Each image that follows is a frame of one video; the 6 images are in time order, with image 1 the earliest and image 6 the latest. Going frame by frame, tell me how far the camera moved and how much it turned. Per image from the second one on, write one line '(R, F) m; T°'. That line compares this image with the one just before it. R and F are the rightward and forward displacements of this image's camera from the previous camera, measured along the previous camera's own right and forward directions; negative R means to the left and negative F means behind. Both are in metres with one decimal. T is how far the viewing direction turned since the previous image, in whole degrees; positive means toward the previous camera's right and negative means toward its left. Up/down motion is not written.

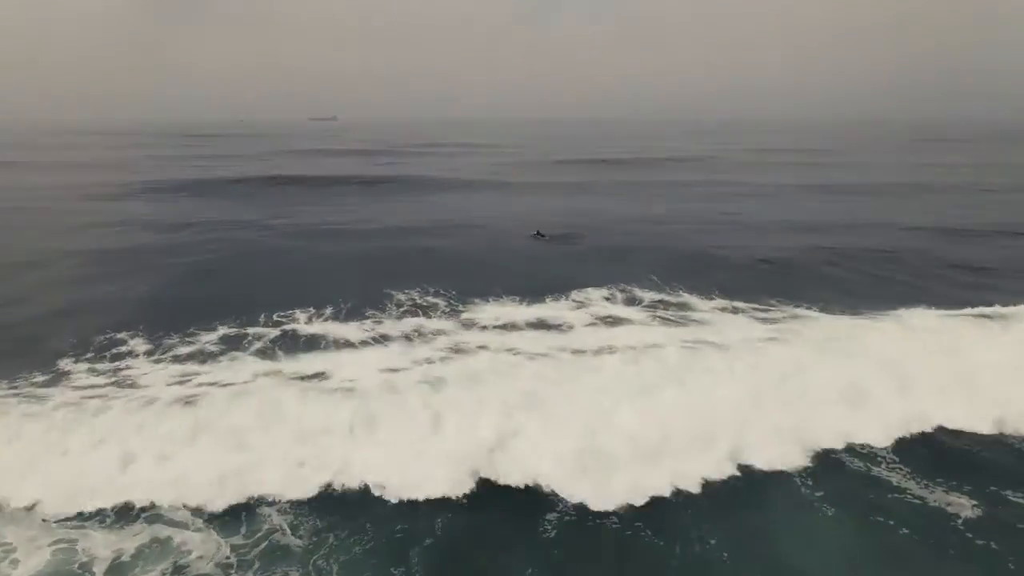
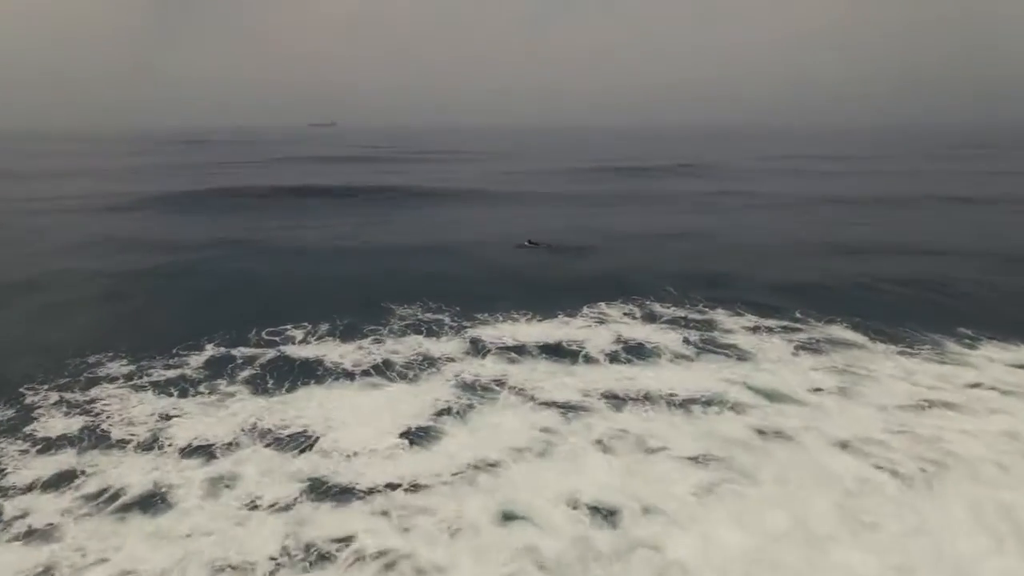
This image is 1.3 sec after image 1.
(-0.4, +2.2) m; 0°
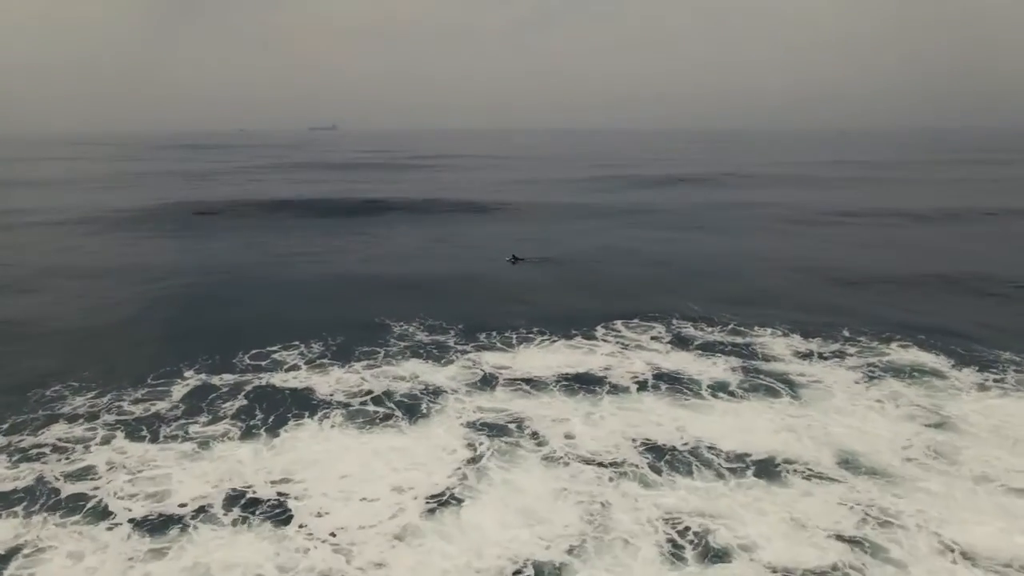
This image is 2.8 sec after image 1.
(-0.4, +2.8) m; 0°
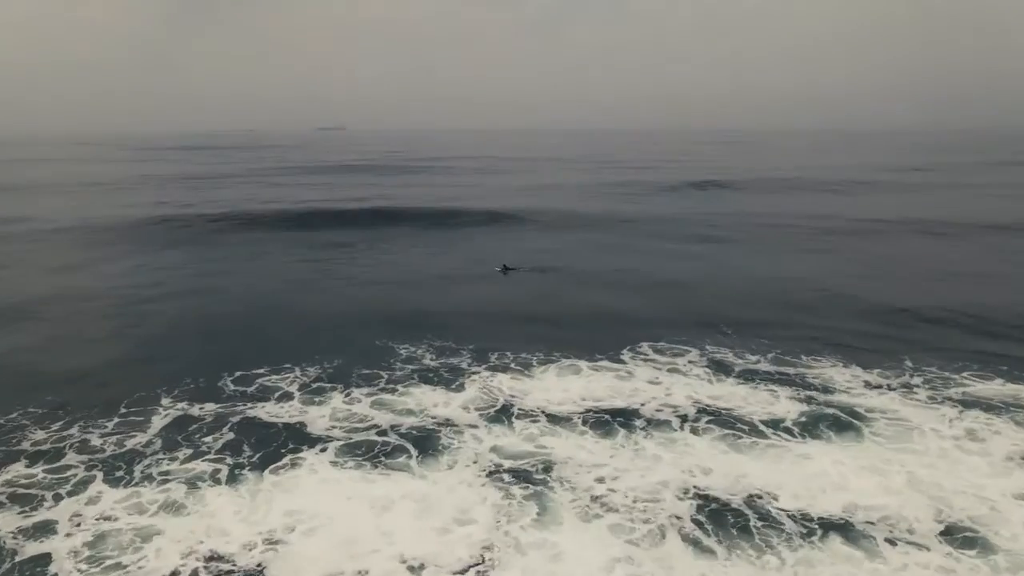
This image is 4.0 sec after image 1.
(-0.5, +2.7) m; 0°
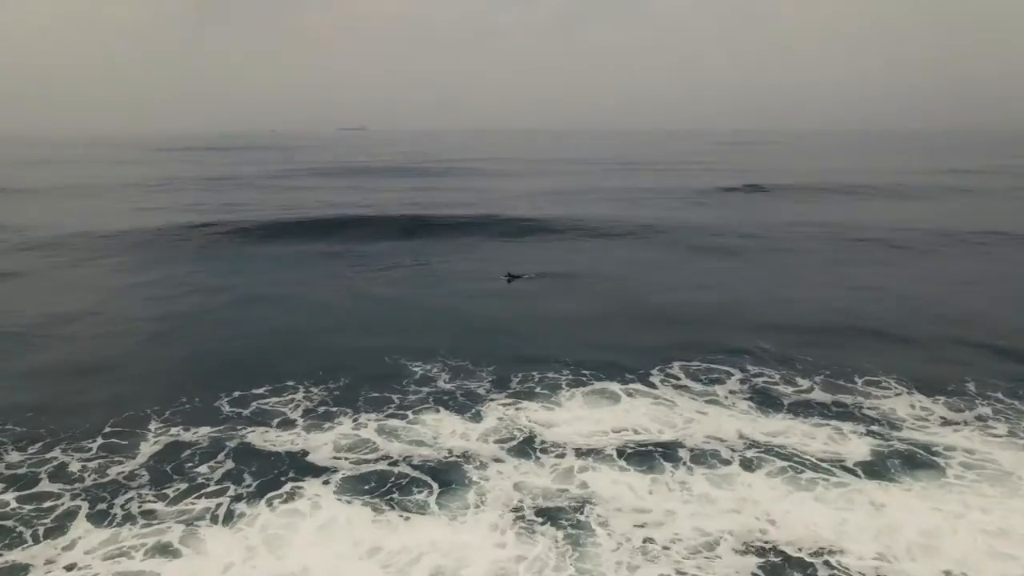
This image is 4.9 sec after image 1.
(-0.5, +2.2) m; 0°
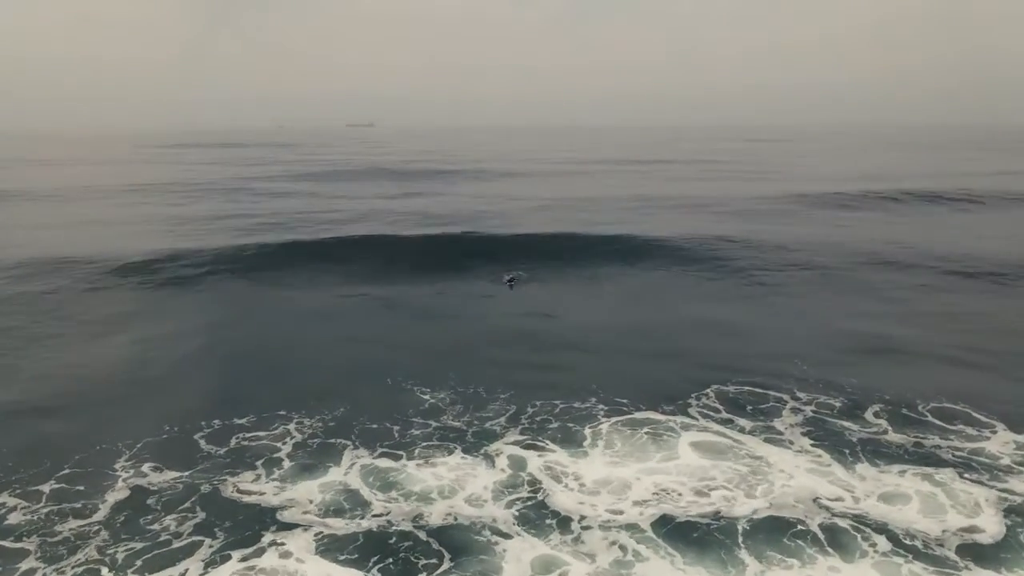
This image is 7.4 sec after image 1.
(-0.4, +3.2) m; 0°
